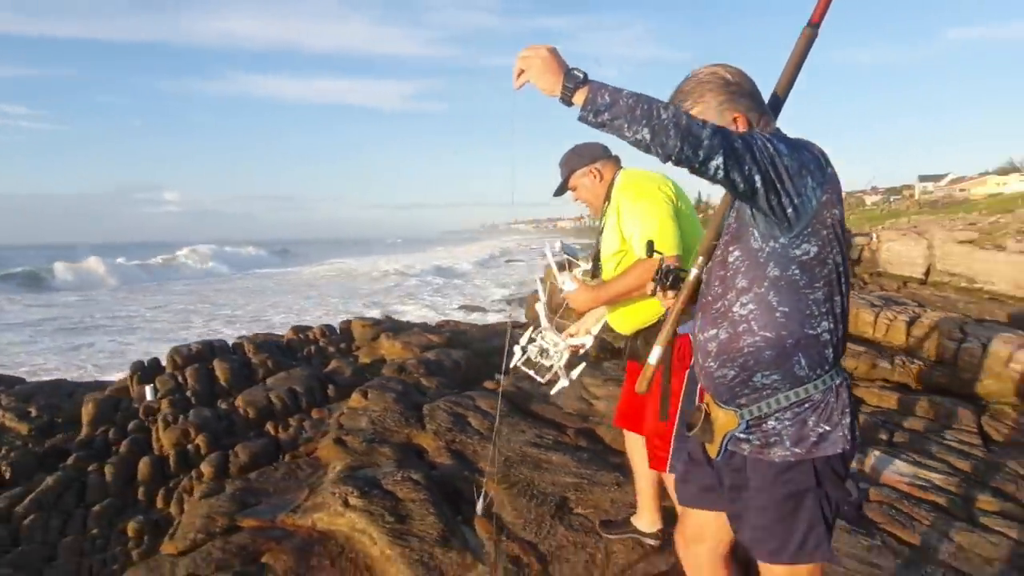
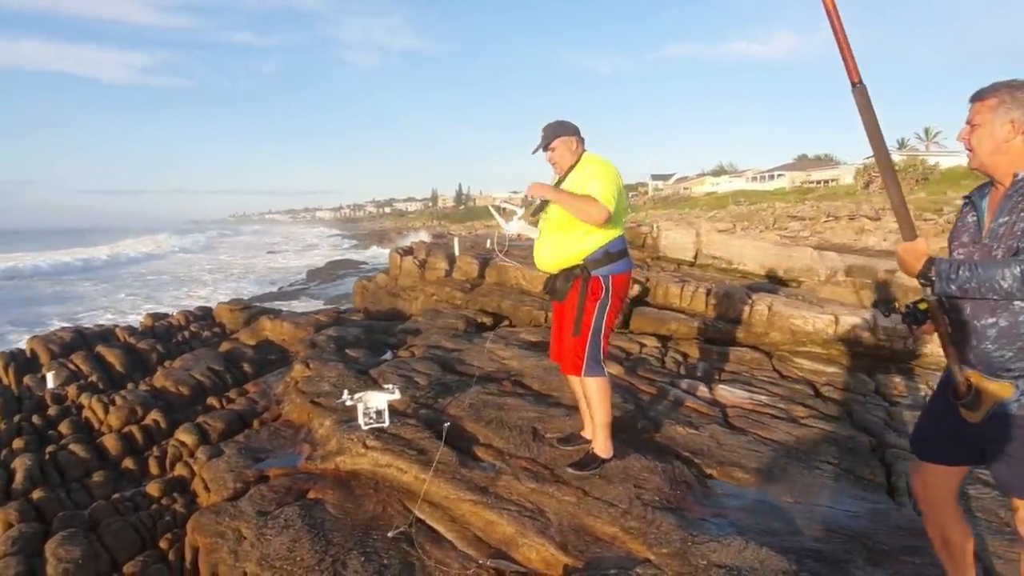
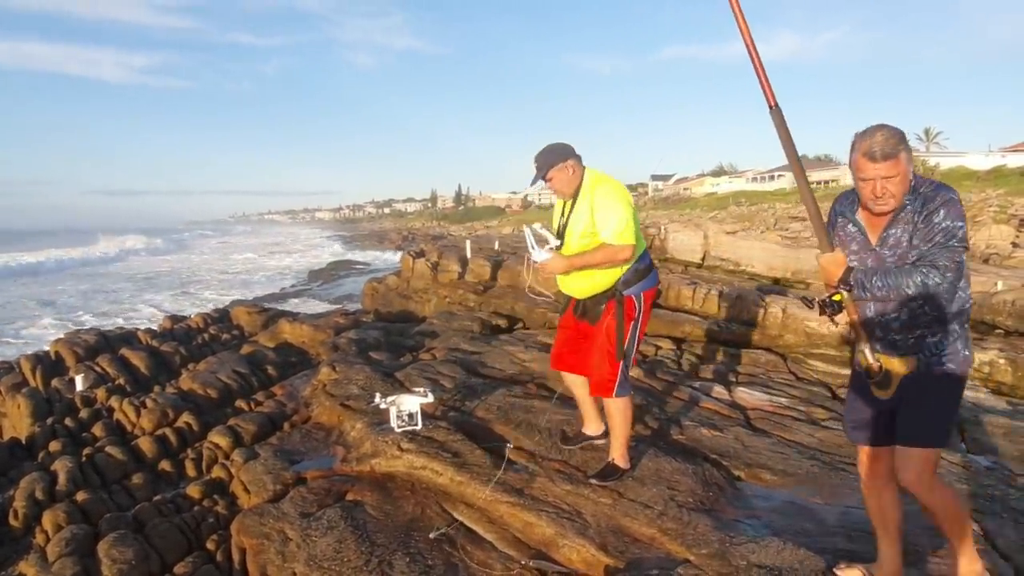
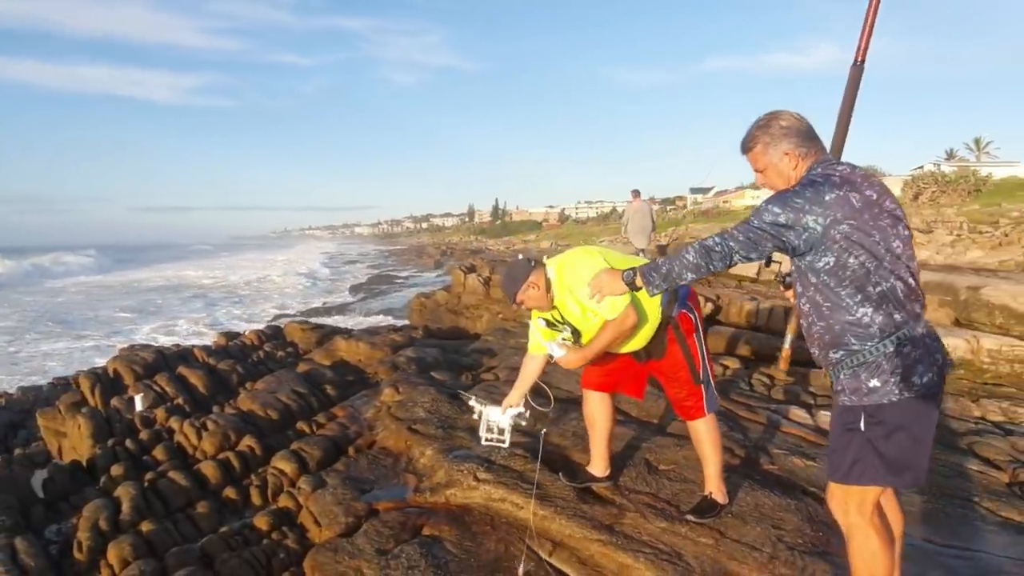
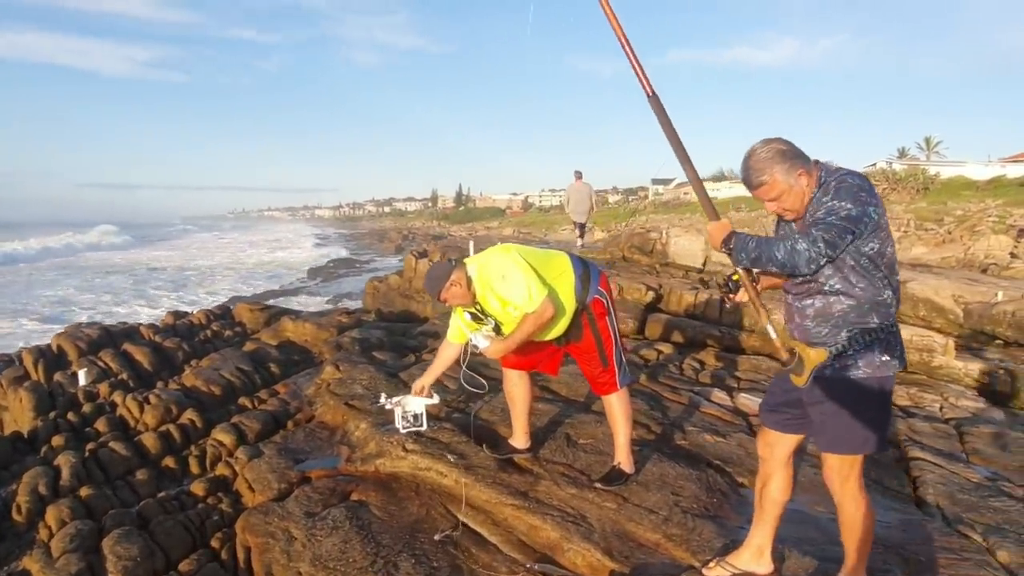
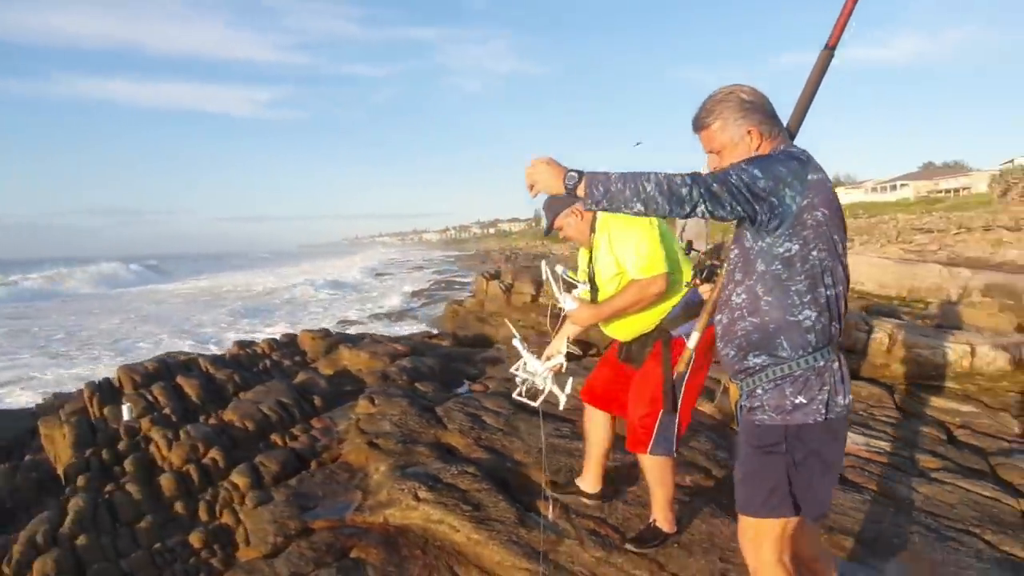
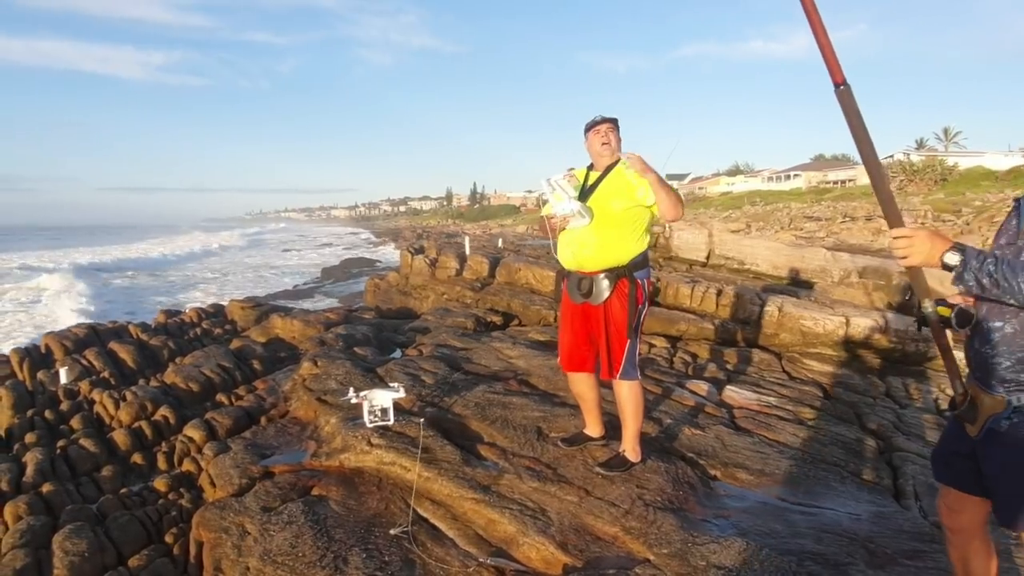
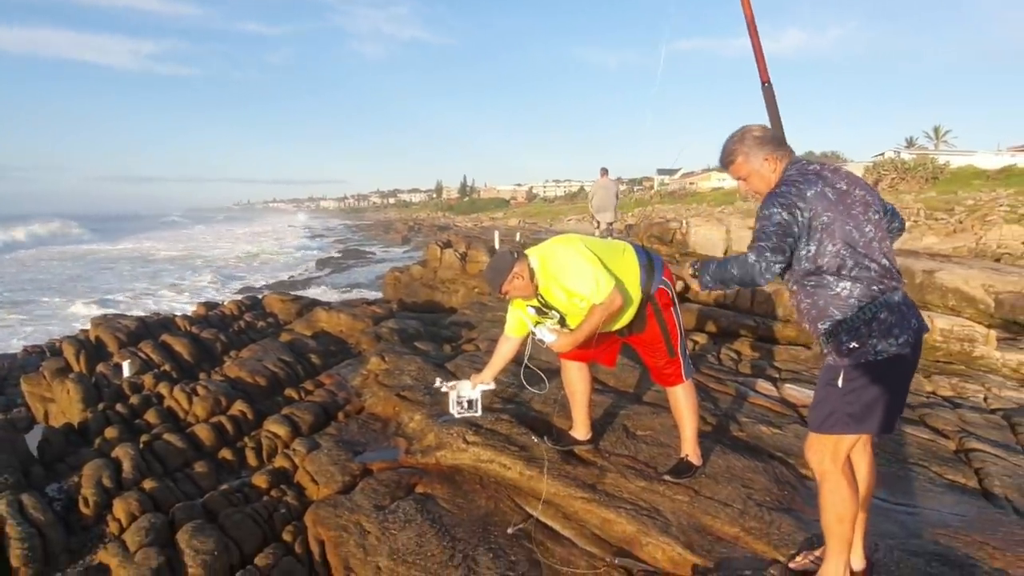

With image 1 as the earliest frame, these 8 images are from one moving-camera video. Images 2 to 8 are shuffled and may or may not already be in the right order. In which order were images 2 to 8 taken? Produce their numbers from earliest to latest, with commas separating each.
6, 4, 8, 5, 3, 2, 7
